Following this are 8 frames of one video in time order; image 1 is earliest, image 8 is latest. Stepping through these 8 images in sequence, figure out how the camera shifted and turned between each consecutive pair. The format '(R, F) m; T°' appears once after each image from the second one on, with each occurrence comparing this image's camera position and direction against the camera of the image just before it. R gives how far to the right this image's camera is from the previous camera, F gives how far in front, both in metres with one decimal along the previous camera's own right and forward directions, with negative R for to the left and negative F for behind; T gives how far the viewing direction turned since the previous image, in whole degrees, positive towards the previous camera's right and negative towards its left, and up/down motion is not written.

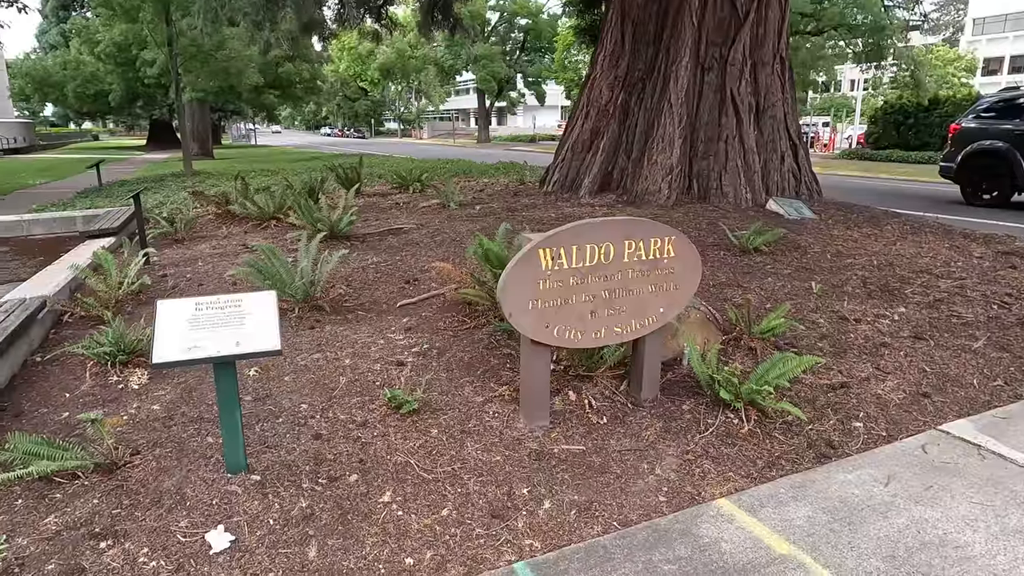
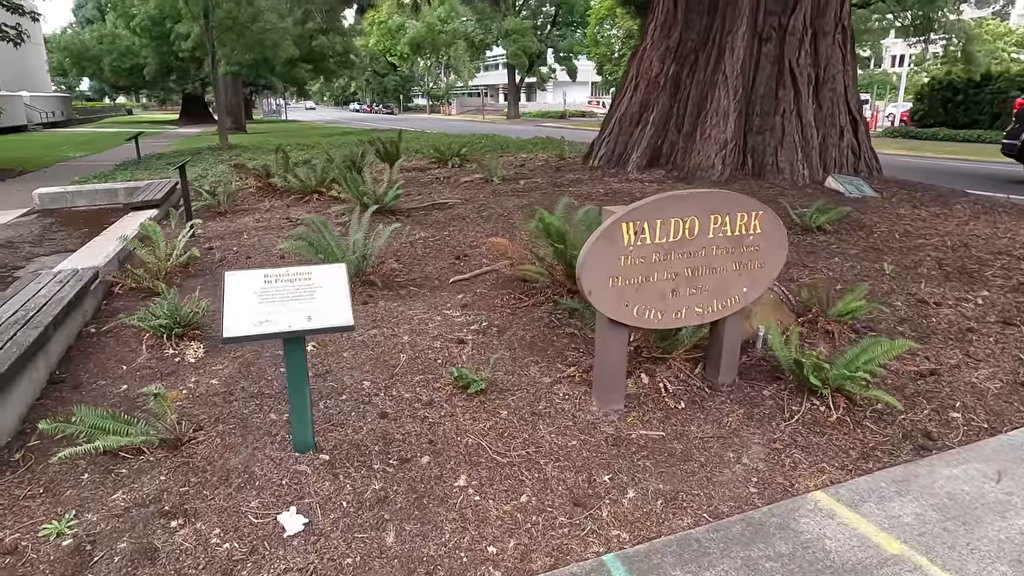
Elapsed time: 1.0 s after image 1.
(-0.2, +0.2) m; -2°
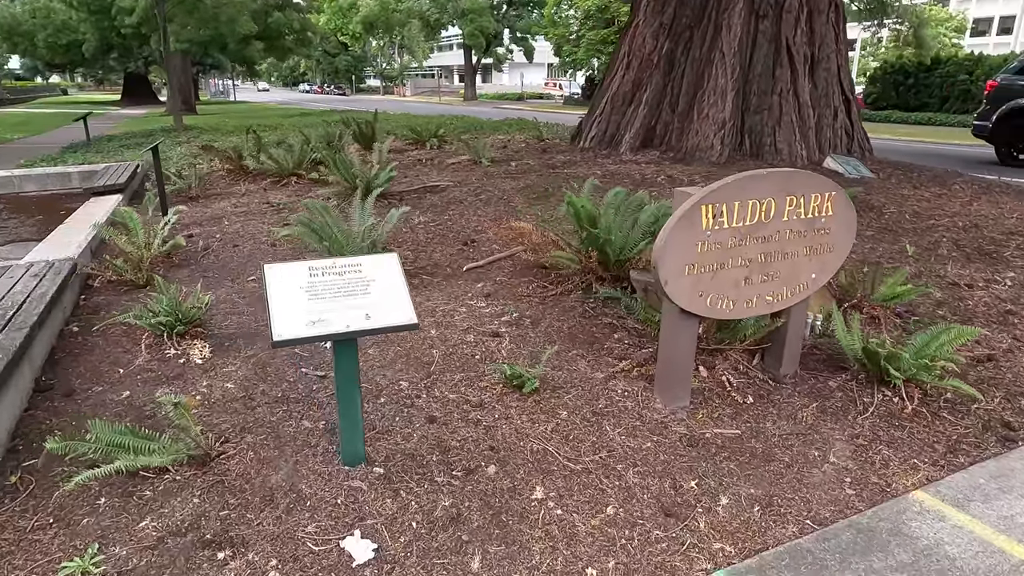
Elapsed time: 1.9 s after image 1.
(-0.5, +0.3) m; +4°
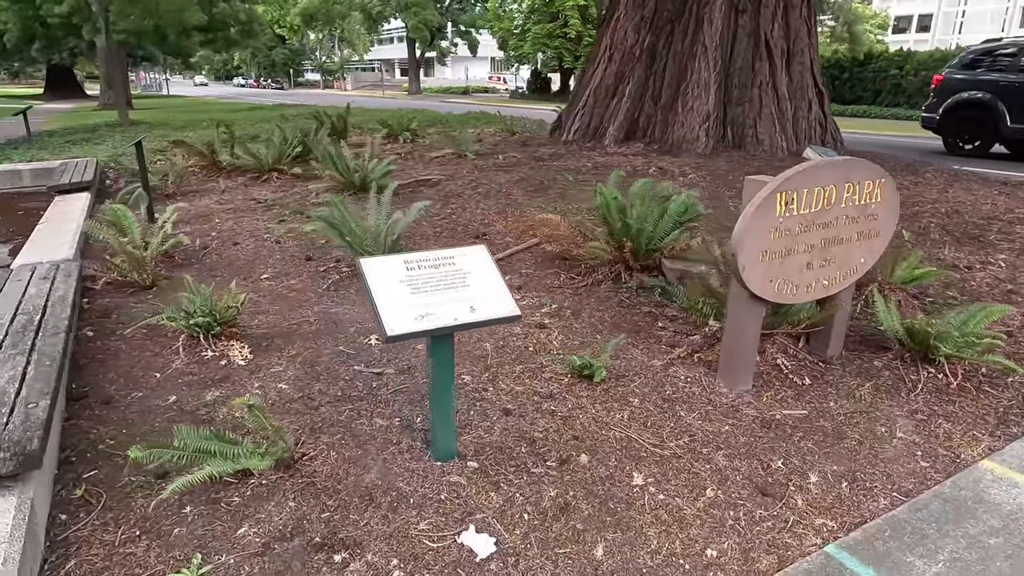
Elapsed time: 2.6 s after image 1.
(-0.6, 0.0) m; +5°
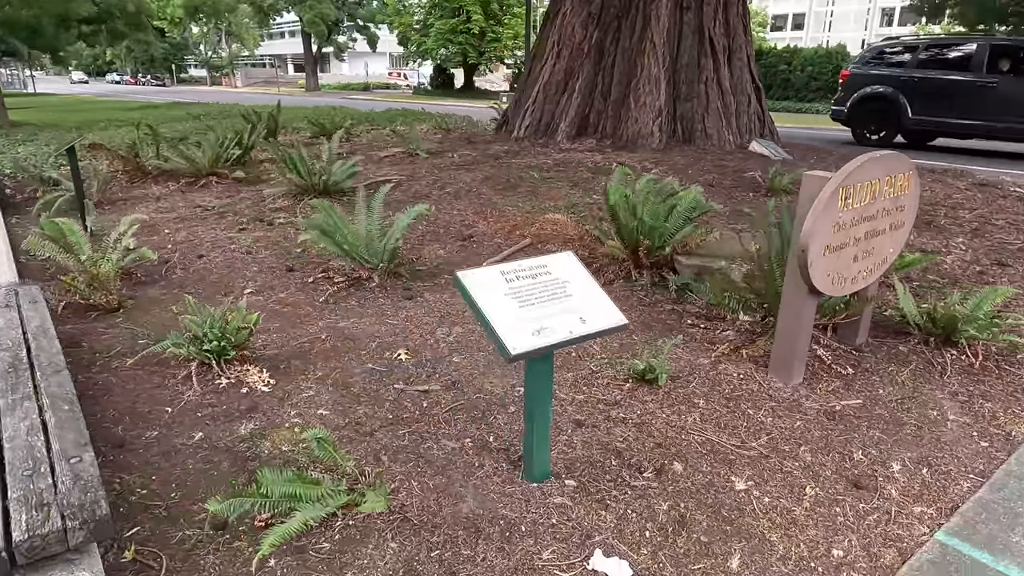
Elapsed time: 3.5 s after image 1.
(-0.7, +0.2) m; +8°
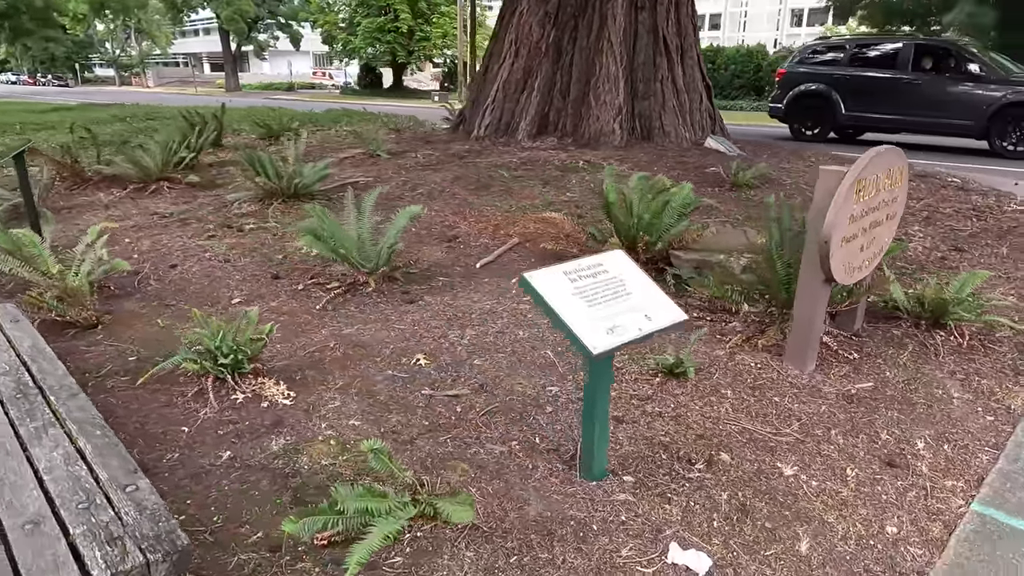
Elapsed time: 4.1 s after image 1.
(-0.4, 0.0) m; +6°
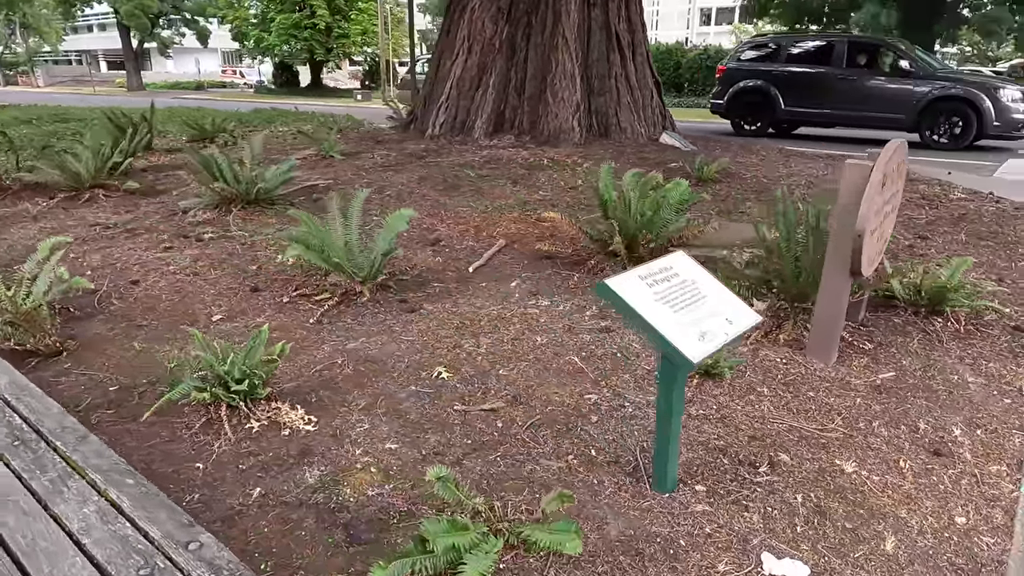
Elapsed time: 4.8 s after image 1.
(-0.5, +0.2) m; +6°
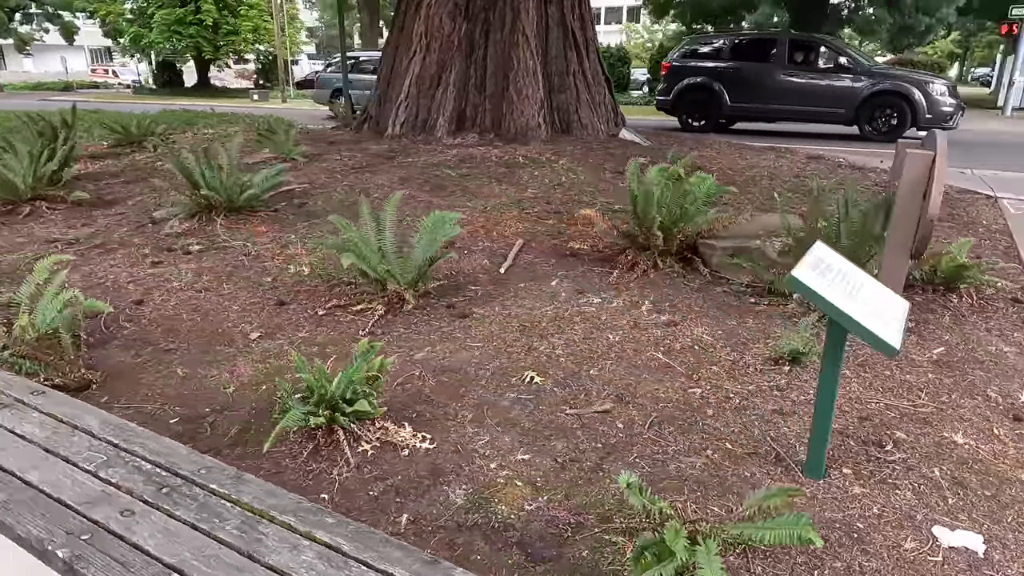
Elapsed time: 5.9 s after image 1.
(-0.9, +0.1) m; +8°
